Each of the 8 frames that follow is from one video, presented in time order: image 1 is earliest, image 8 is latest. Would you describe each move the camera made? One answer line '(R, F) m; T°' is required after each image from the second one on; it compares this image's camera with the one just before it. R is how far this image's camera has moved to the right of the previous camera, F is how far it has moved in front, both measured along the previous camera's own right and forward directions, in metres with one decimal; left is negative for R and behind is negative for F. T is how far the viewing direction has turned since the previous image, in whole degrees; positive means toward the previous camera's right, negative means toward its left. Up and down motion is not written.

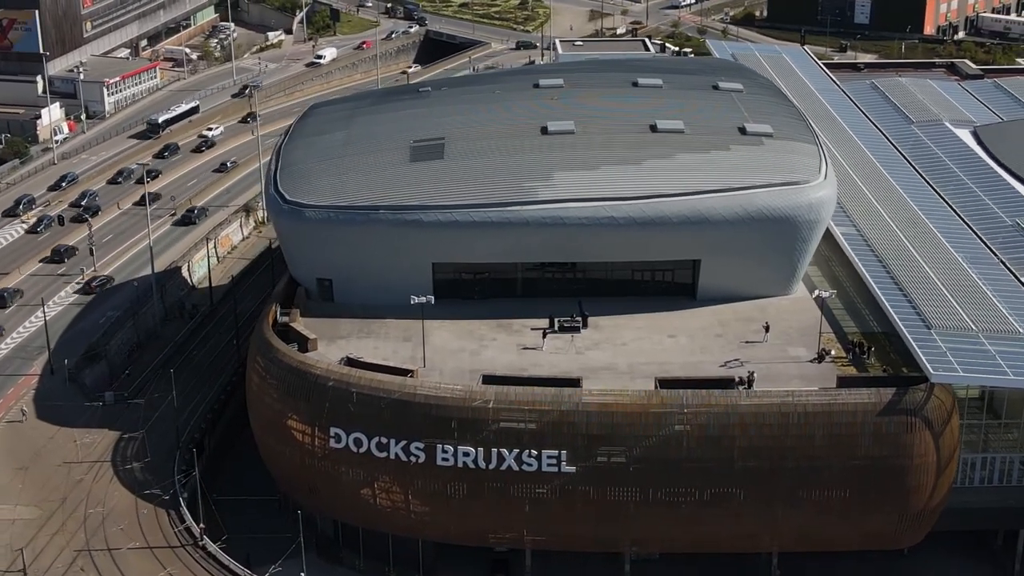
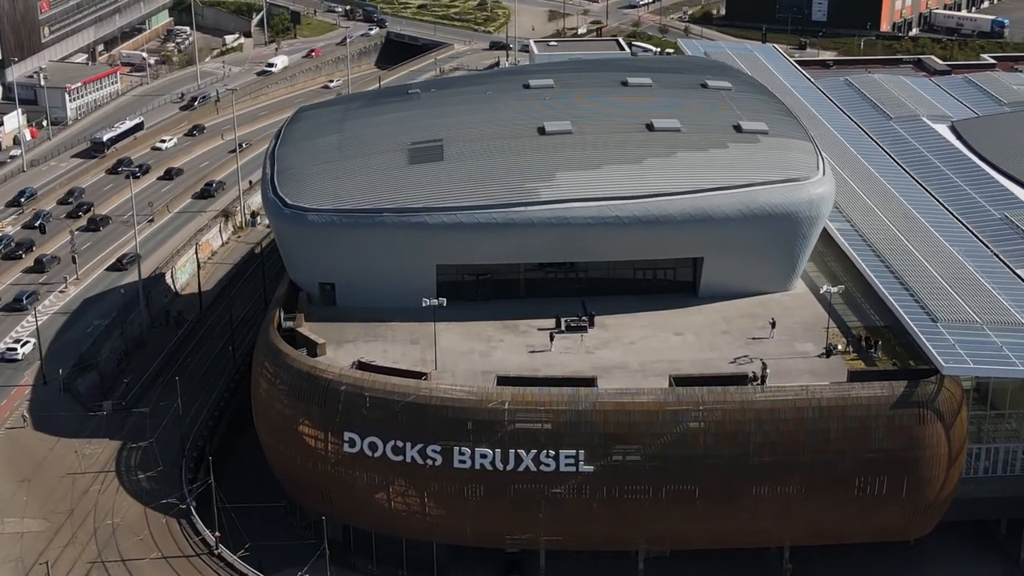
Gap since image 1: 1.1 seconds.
(-2.3, +0.1) m; +2°
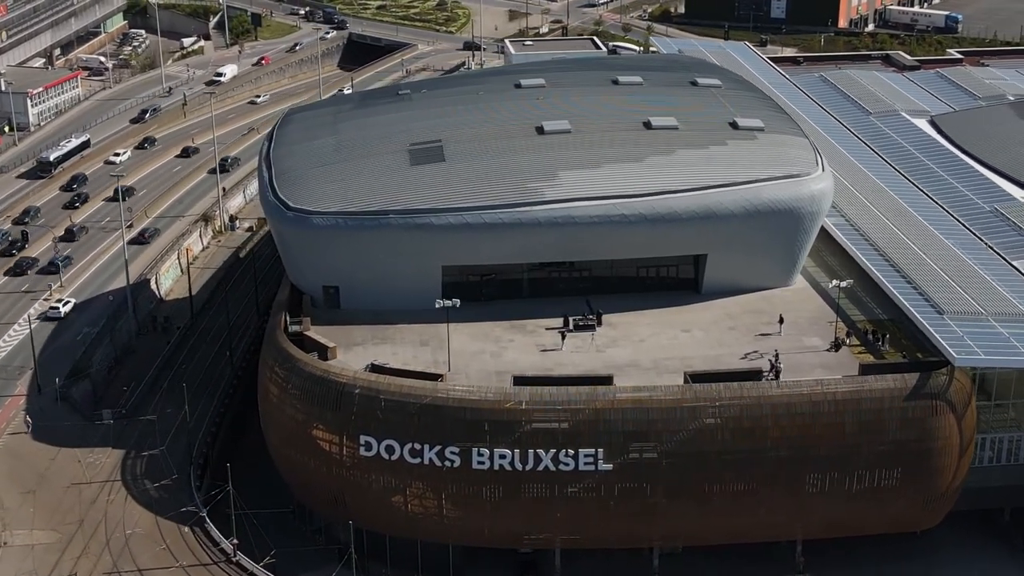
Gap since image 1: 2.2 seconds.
(-2.3, +0.1) m; +2°
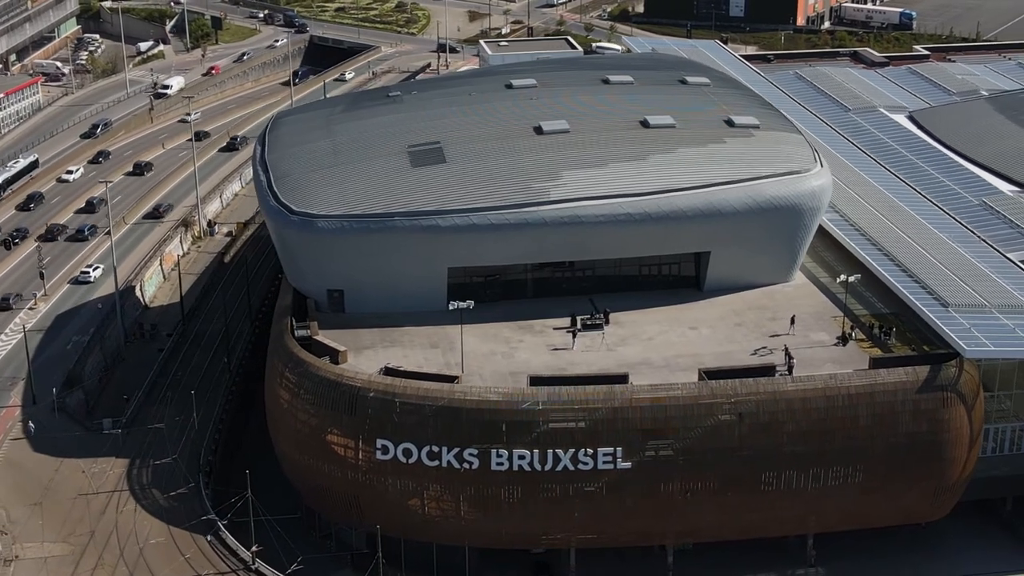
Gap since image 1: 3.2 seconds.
(-2.3, +0.1) m; +2°
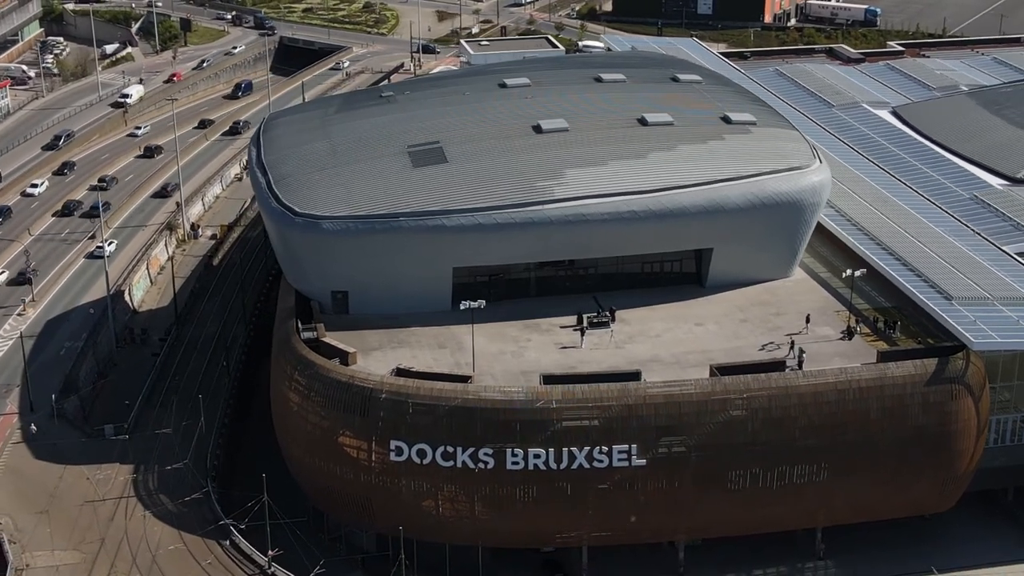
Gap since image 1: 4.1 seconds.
(-1.8, +0.1) m; +2°
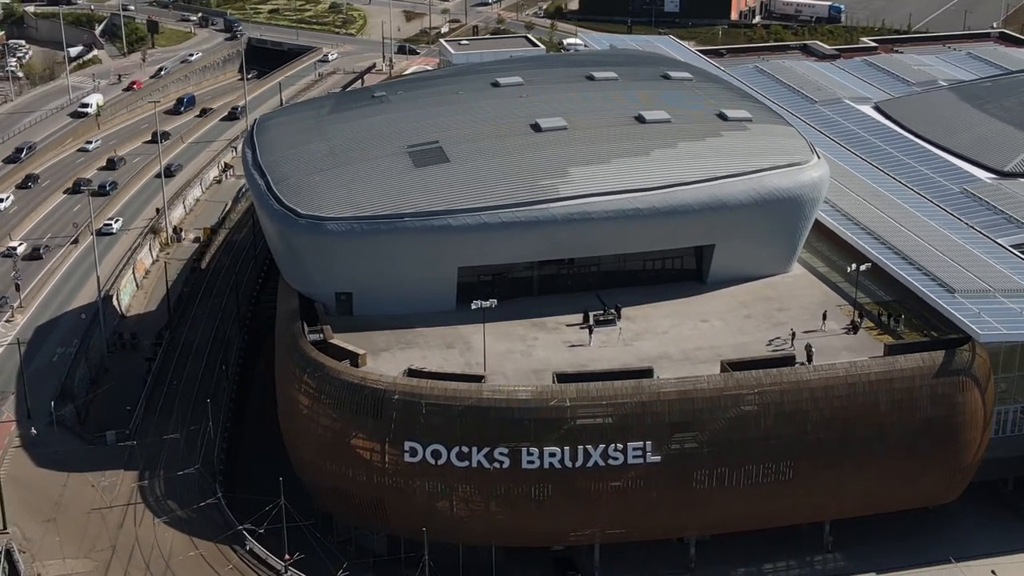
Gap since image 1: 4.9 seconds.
(-1.9, +0.1) m; +2°
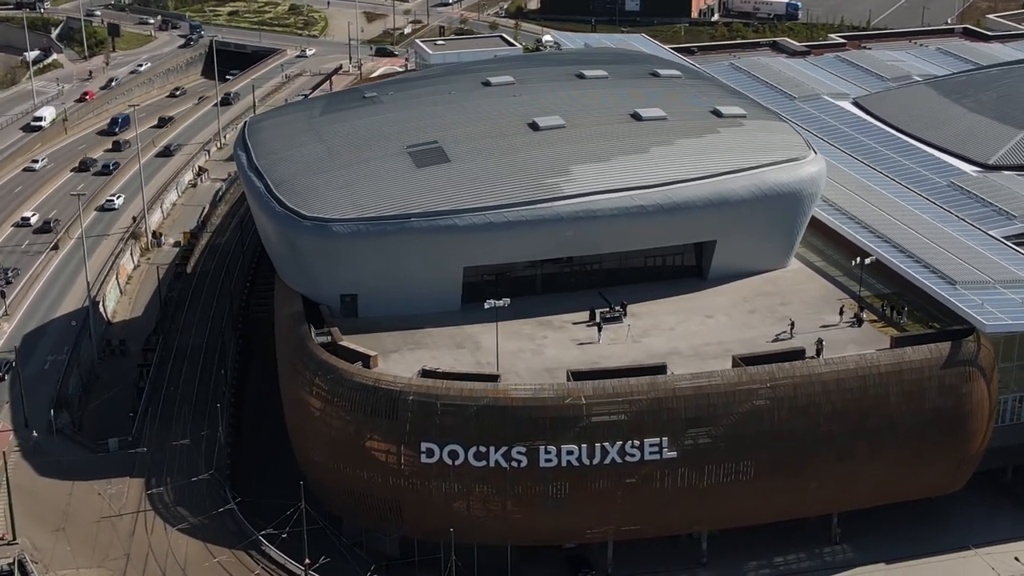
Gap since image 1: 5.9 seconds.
(-2.2, 0.0) m; +2°
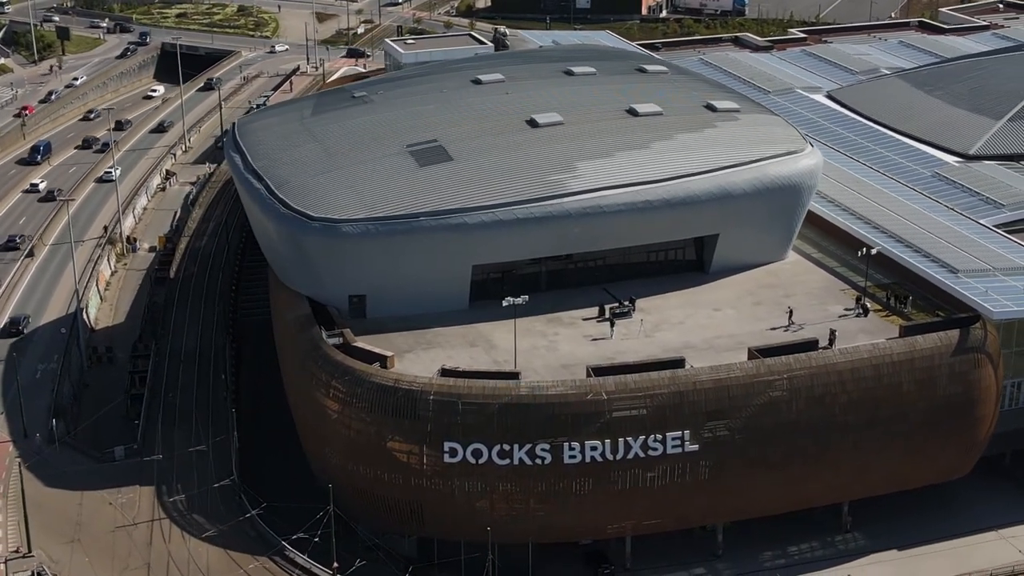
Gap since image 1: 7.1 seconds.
(-2.8, +0.1) m; +3°
